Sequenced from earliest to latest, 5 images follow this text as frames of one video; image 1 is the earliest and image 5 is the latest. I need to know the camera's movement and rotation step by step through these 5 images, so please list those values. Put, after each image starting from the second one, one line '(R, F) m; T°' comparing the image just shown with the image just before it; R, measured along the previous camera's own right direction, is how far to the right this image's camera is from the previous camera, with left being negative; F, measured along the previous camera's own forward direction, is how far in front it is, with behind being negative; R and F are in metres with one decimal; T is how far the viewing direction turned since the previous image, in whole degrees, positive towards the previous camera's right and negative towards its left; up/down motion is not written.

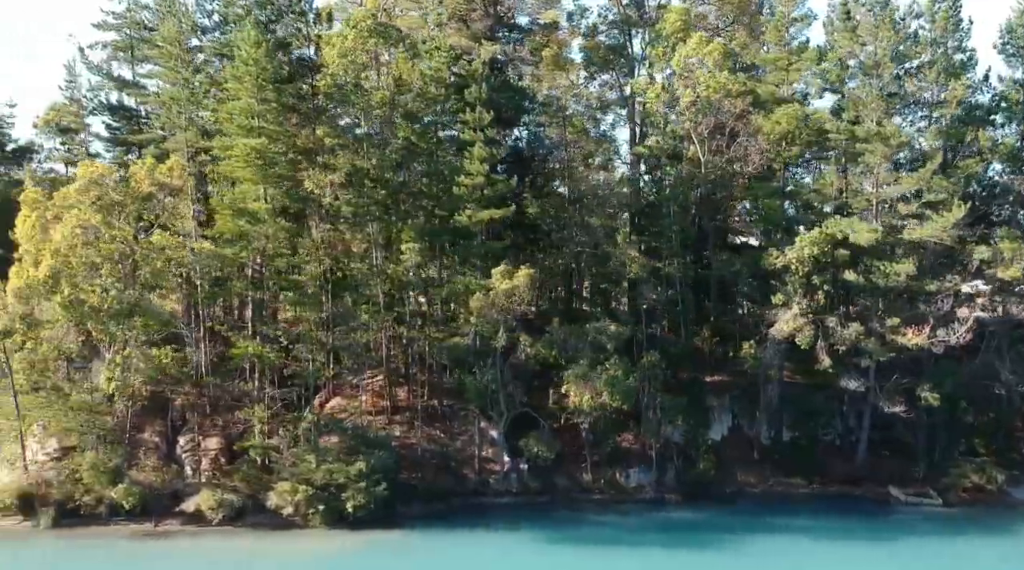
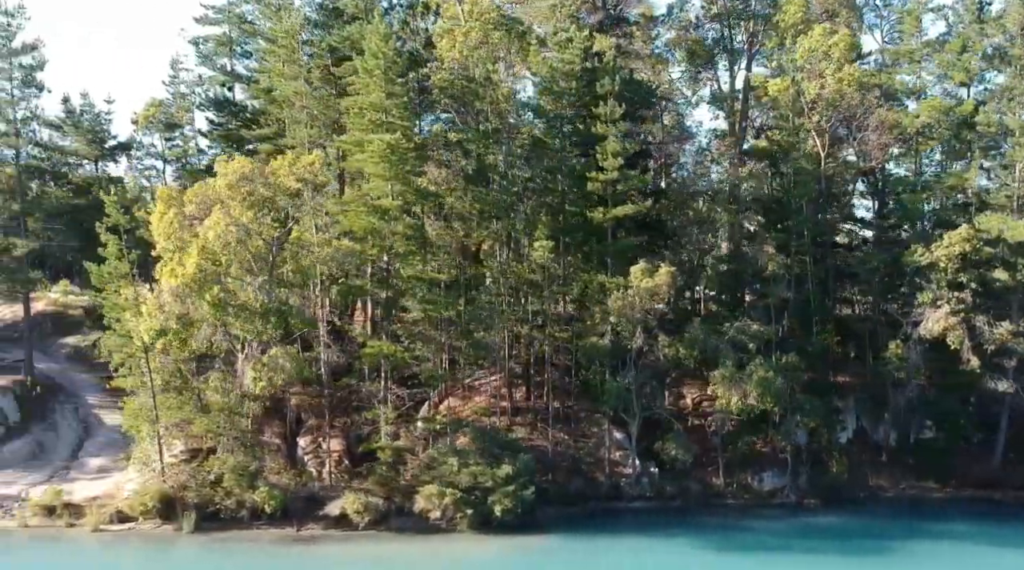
(-4.7, +1.0) m; -1°
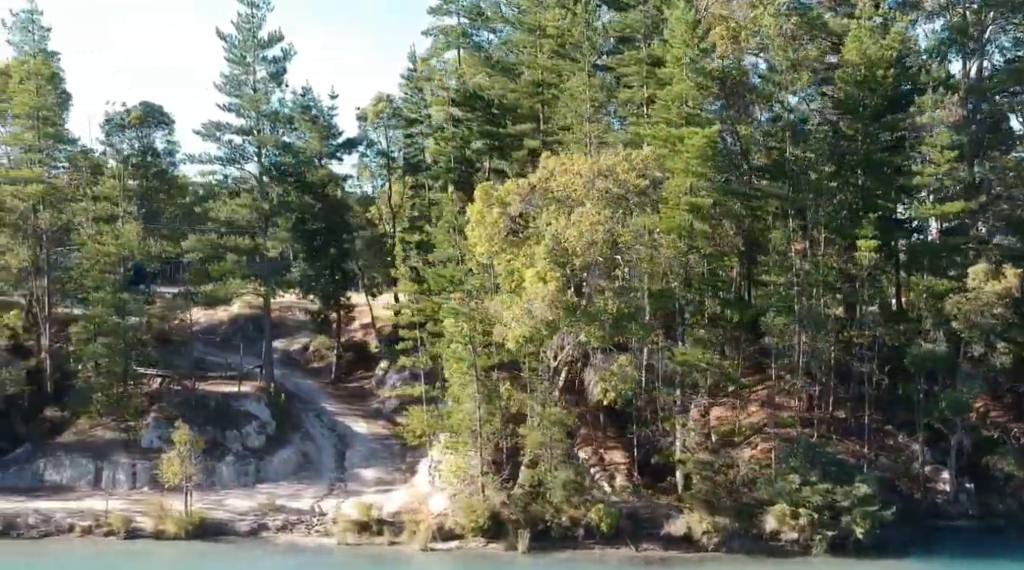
(-10.2, +2.2) m; -2°
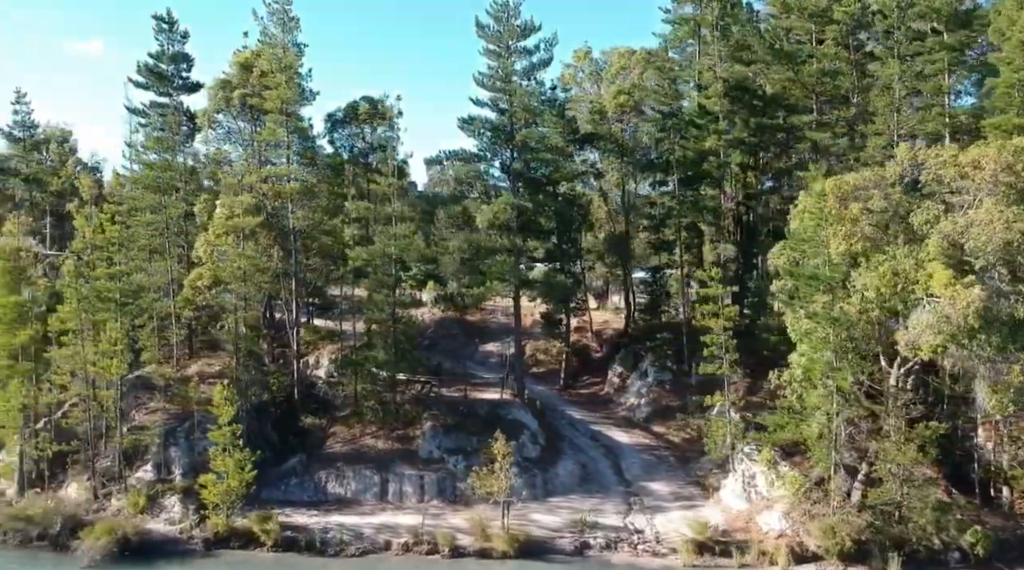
(-9.9, +2.1) m; -2°
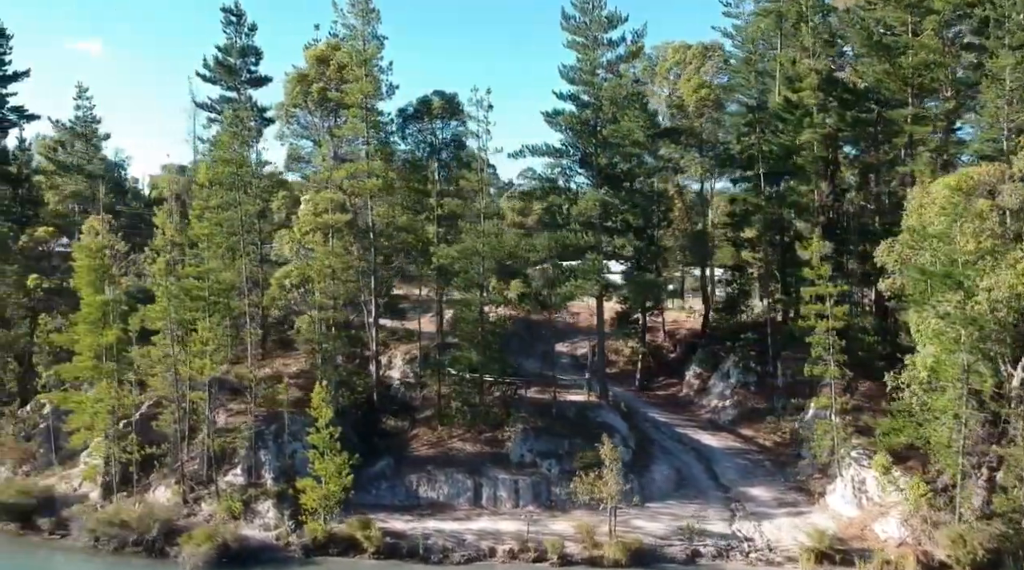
(-3.1, +1.1) m; -1°
